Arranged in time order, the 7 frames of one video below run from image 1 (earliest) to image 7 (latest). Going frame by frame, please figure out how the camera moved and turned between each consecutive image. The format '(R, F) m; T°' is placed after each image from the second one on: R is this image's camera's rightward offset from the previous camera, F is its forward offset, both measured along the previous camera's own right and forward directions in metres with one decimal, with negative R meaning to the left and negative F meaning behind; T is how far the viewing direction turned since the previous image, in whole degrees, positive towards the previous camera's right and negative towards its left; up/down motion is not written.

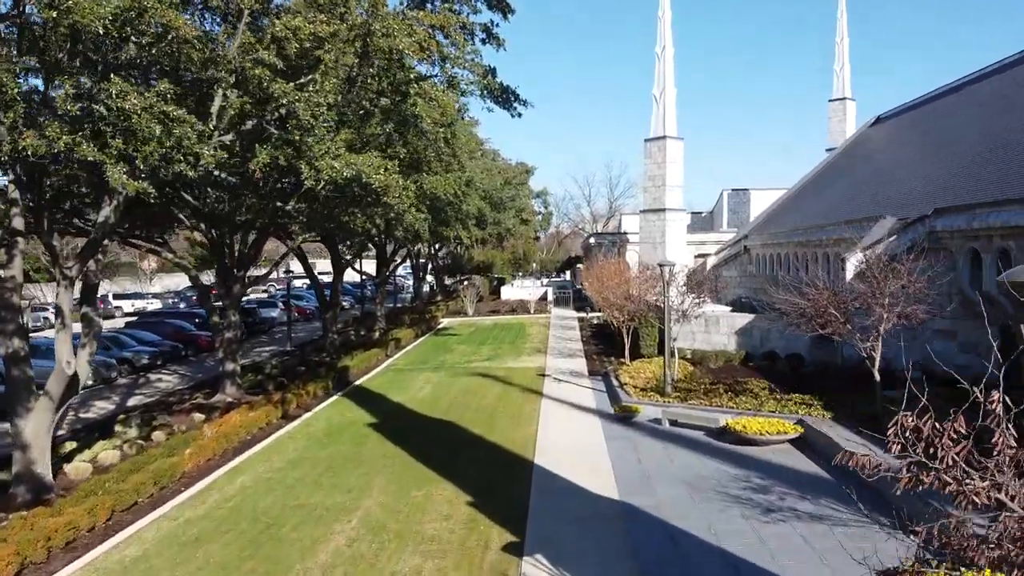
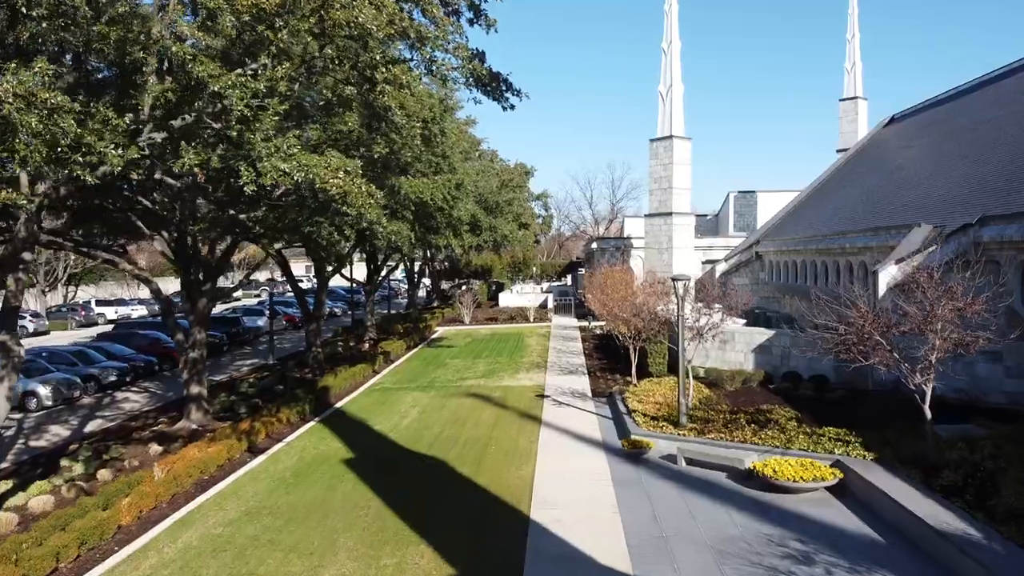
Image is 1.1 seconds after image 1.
(+0.1, +1.7) m; 0°
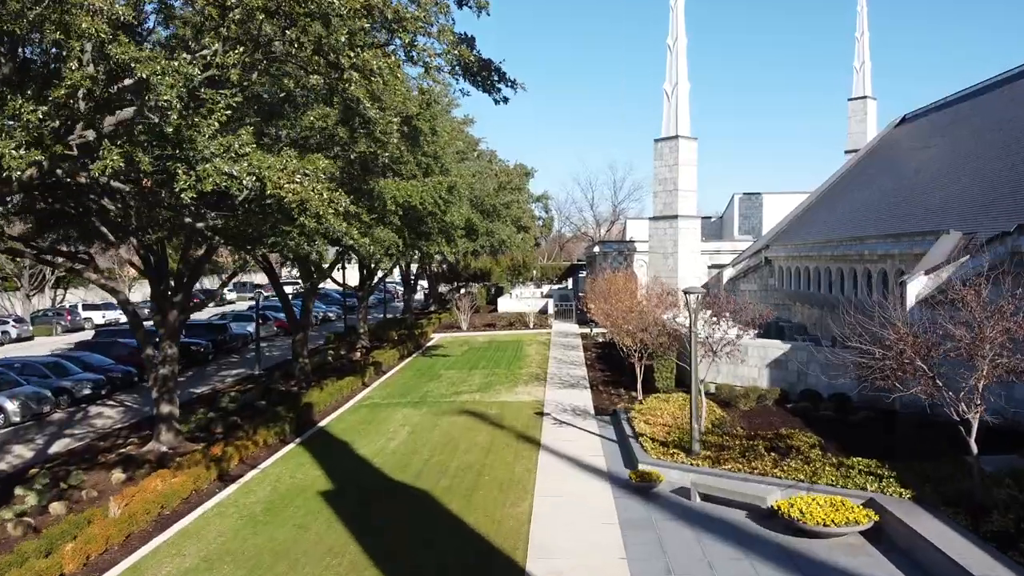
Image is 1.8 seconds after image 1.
(+0.1, +1.2) m; 0°
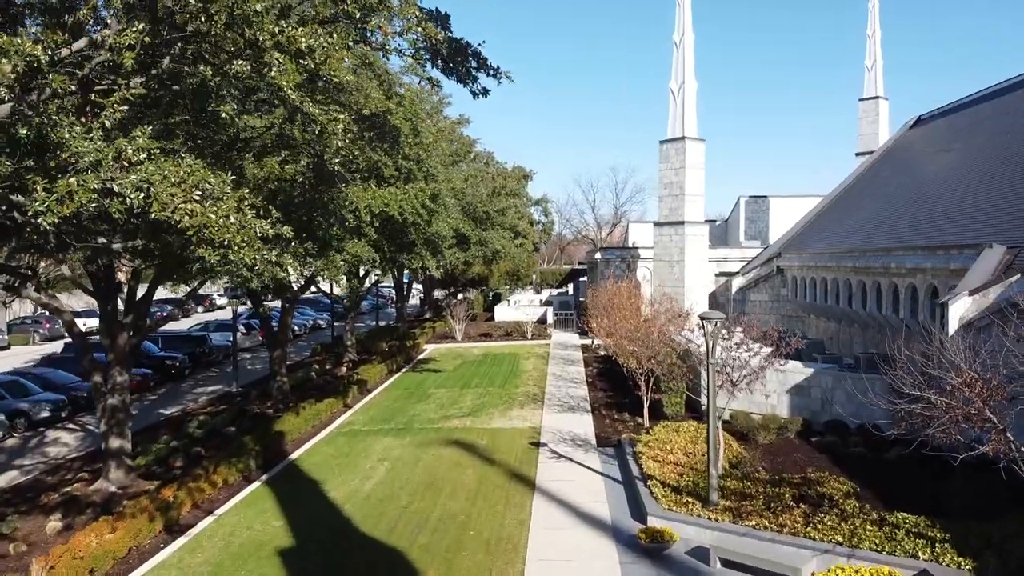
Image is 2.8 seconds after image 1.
(+0.1, +1.6) m; 0°
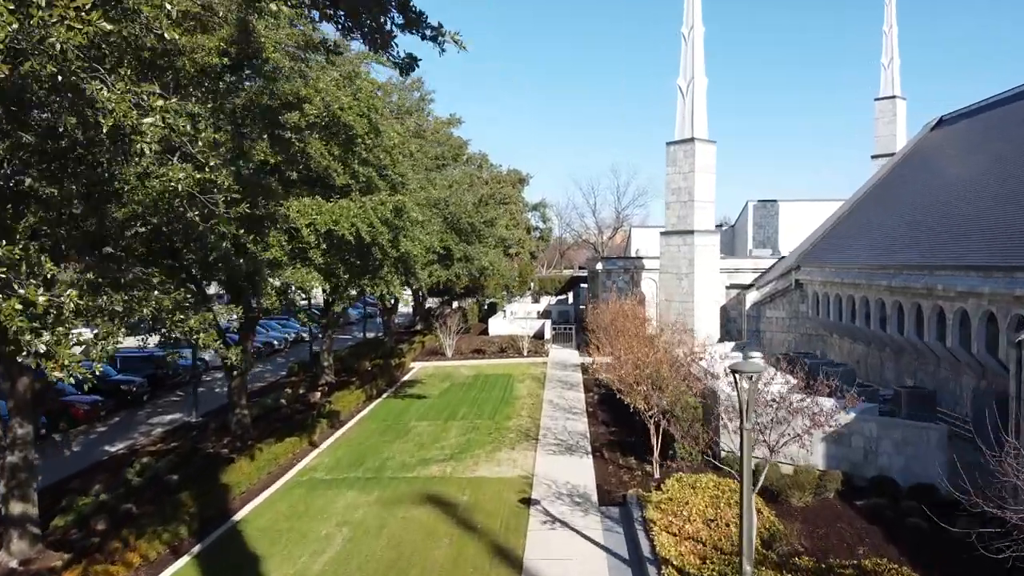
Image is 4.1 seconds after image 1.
(+0.2, +2.4) m; 0°
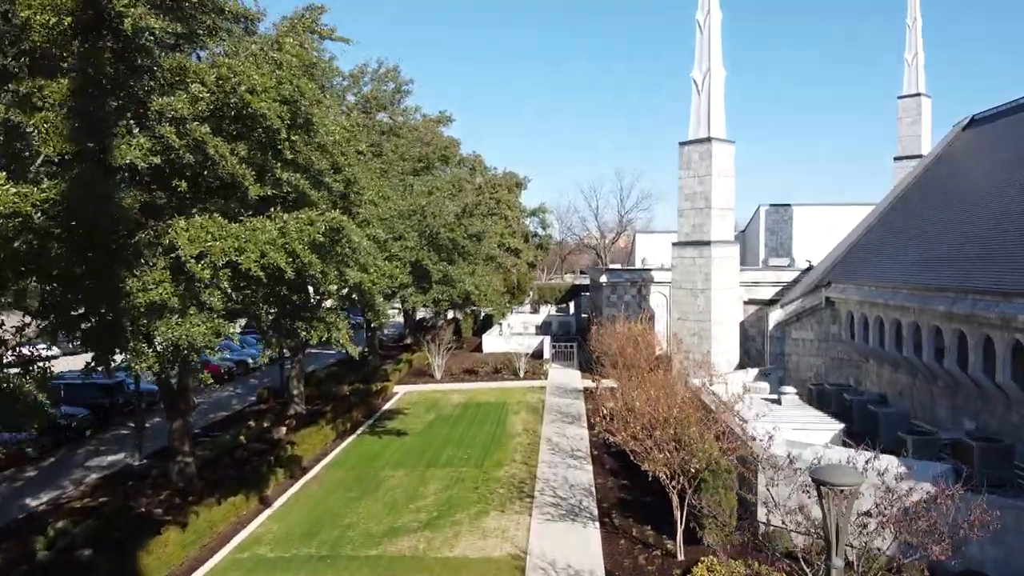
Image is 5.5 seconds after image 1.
(+0.1, +2.8) m; 0°
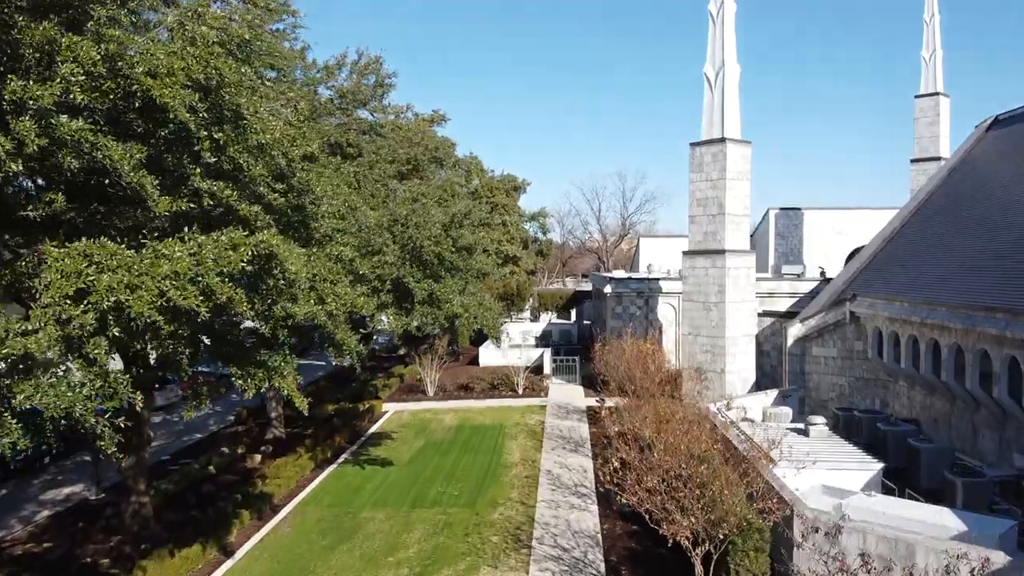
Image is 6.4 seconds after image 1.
(+0.1, +1.7) m; 0°
